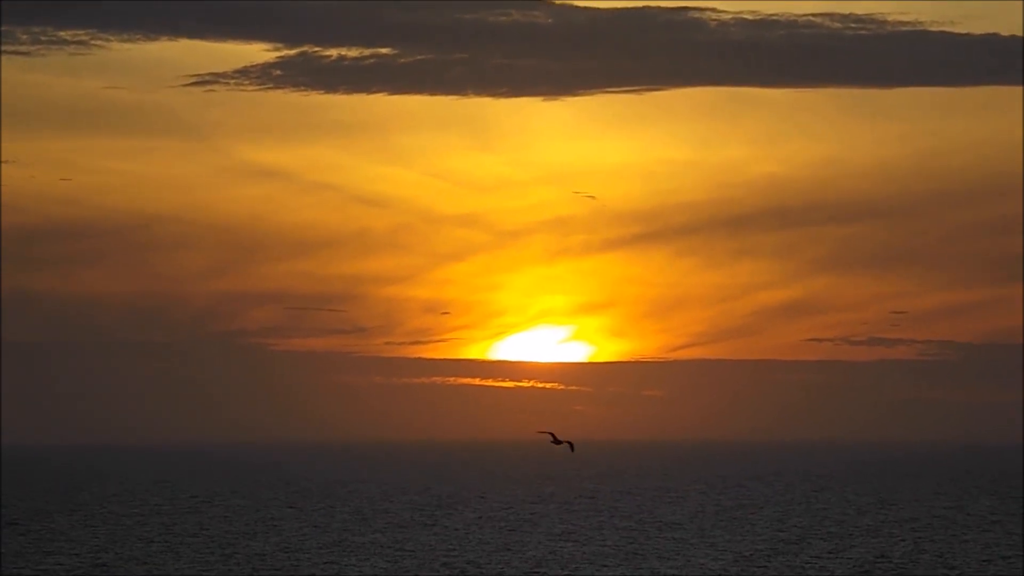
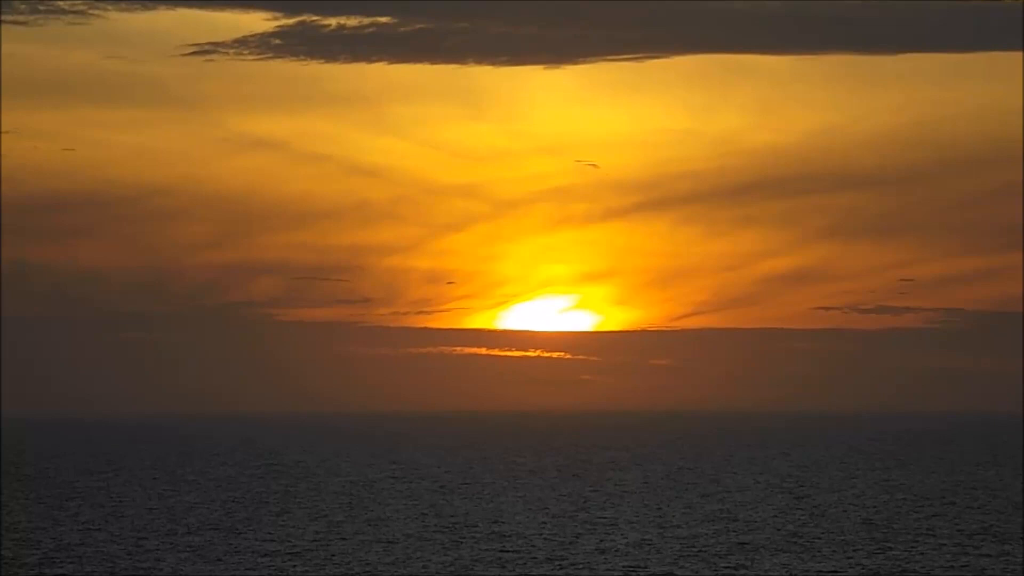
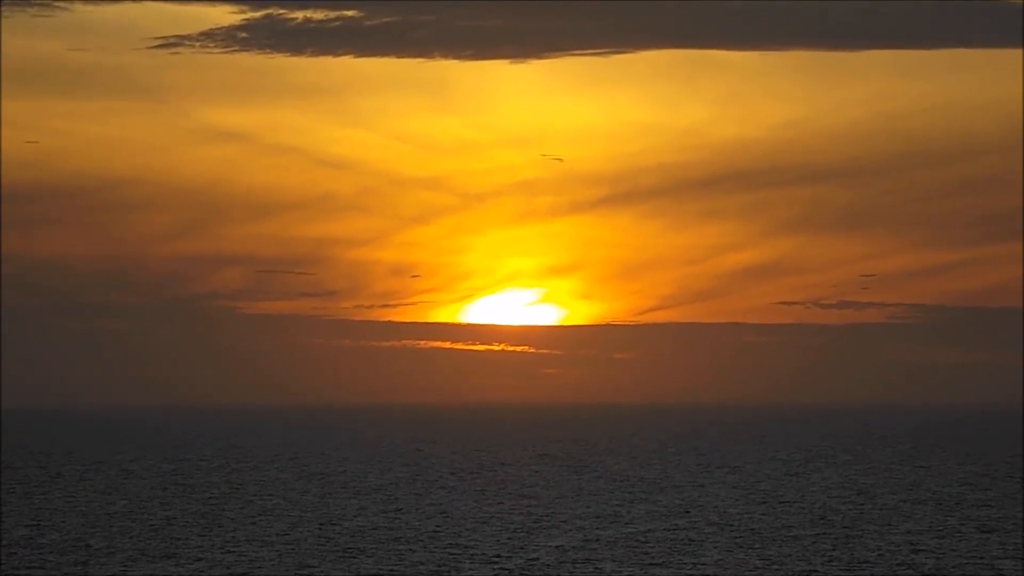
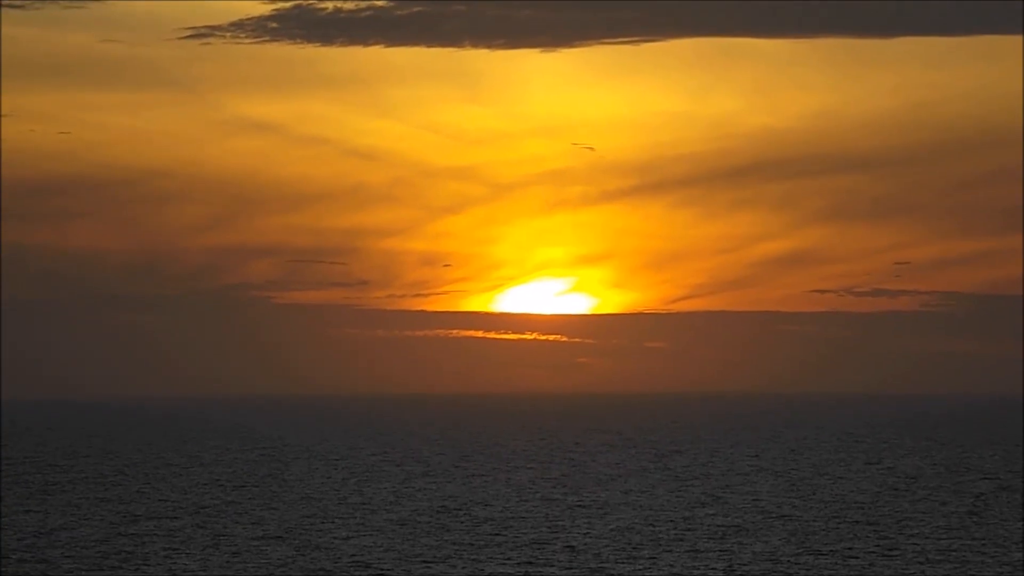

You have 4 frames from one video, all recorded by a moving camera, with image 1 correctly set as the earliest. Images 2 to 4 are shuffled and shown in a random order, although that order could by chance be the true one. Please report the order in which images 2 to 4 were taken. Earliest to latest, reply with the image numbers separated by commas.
2, 4, 3
